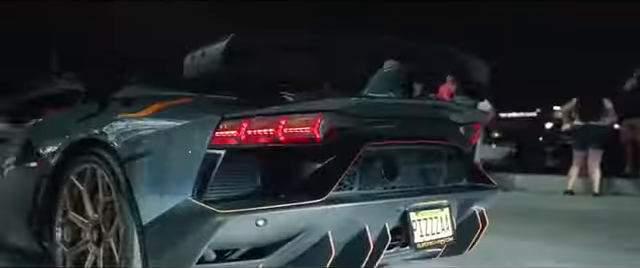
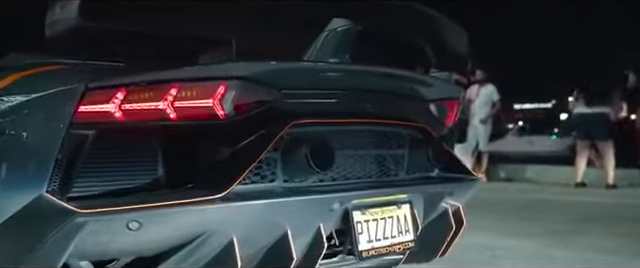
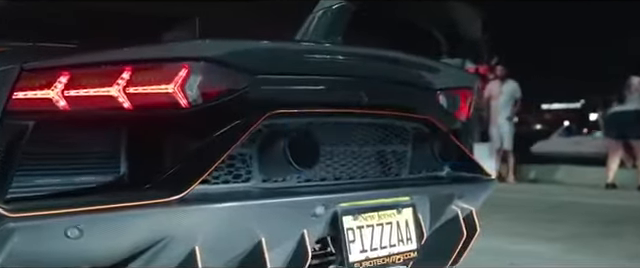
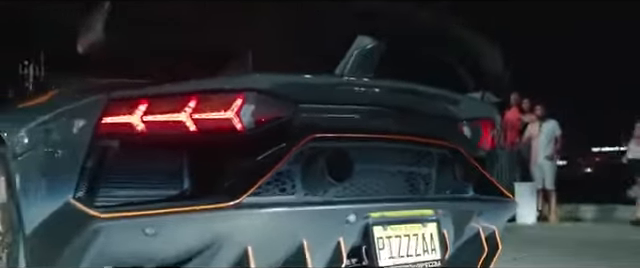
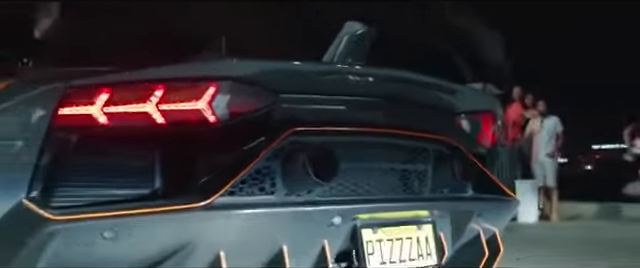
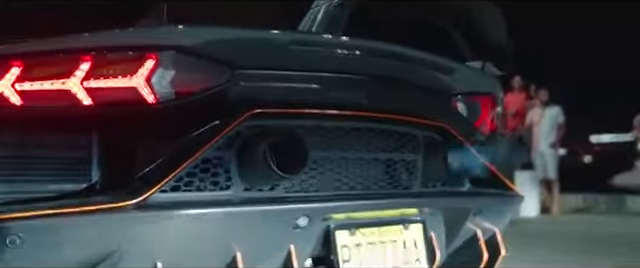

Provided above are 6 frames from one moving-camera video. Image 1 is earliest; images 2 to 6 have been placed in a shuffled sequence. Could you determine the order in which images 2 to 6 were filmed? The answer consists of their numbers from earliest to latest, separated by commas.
2, 3, 6, 5, 4
